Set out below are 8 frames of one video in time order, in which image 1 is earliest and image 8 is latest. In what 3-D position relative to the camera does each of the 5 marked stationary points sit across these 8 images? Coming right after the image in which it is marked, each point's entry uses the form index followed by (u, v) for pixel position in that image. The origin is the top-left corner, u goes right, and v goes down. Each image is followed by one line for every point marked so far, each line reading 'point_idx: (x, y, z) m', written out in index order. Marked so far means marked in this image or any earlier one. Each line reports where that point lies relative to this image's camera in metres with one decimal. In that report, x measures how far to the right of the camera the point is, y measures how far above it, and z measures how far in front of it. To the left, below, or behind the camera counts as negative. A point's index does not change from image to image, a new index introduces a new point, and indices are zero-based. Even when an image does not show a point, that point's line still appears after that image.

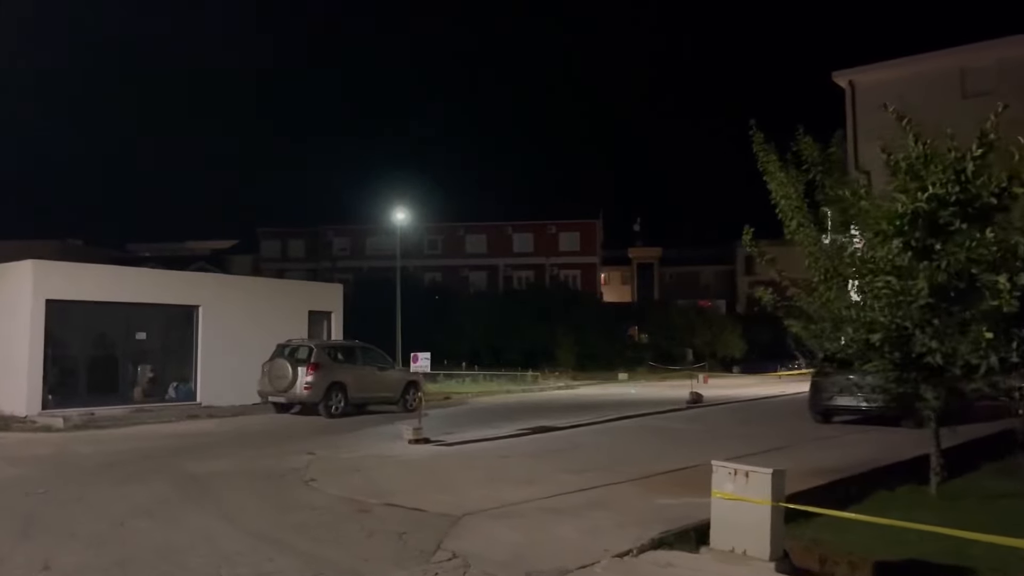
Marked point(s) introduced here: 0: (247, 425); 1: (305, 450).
0: (-5.5, -2.9, +19.5) m
1: (-3.3, -2.6, +15.1) m
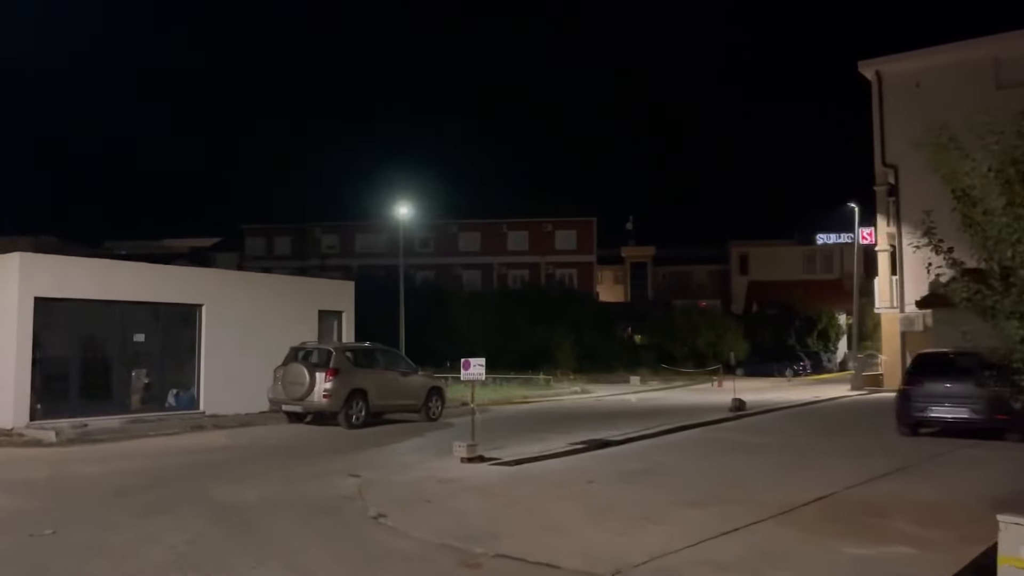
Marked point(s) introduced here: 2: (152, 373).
0: (-4.7, -2.8, +17.5) m
1: (-2.3, -2.6, +13.1) m
2: (-7.8, -1.8, +19.9) m
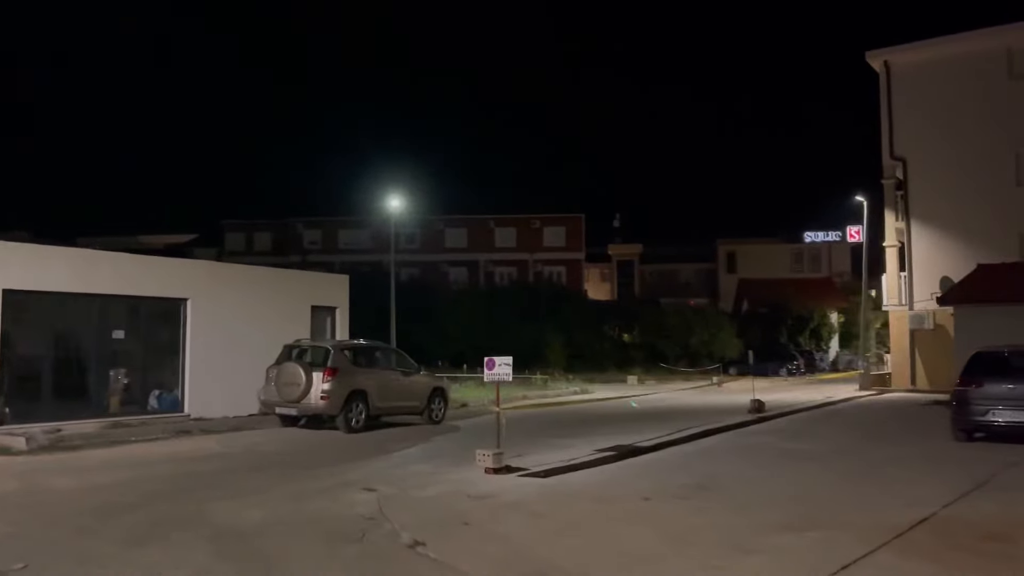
0: (-4.4, -2.7, +16.0) m
1: (-1.9, -2.4, +11.6) m
2: (-7.5, -1.7, +18.3) m
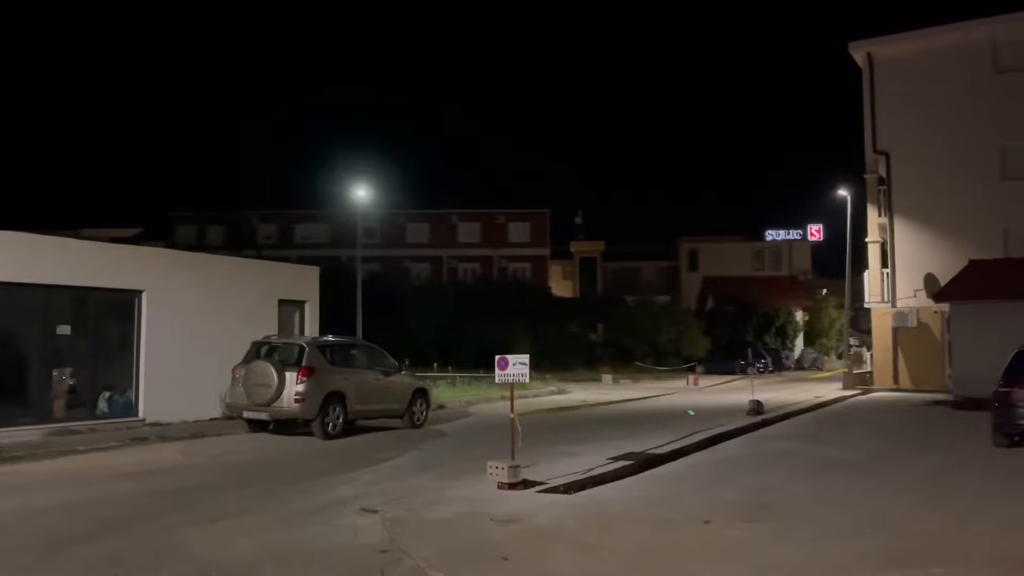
0: (-4.4, -2.5, +14.2) m
1: (-1.7, -2.3, +10.0) m
2: (-7.6, -1.5, +16.3) m
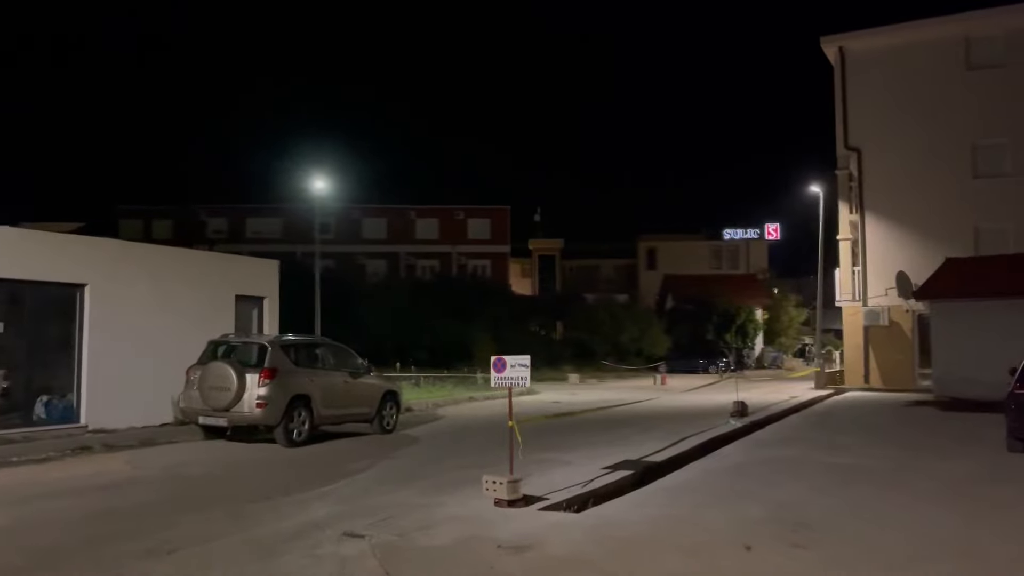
0: (-4.6, -2.4, +12.8) m
1: (-1.7, -2.2, +8.7) m
2: (-7.9, -1.4, +14.7) m
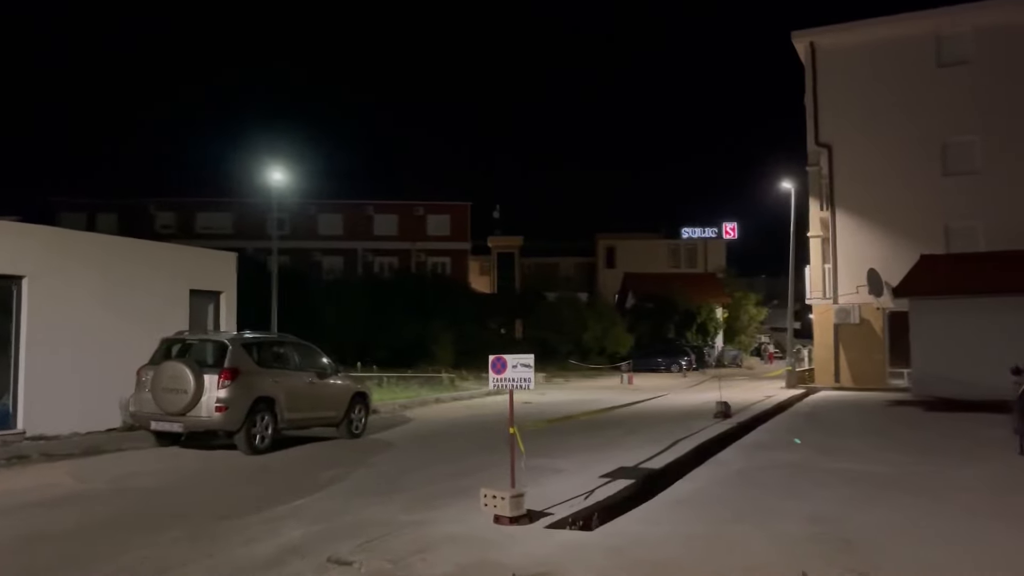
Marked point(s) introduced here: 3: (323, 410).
0: (-4.7, -2.3, +11.5) m
1: (-1.6, -2.1, +7.6) m
2: (-8.2, -1.3, +13.3) m
3: (-3.1, -2.0, +15.1) m
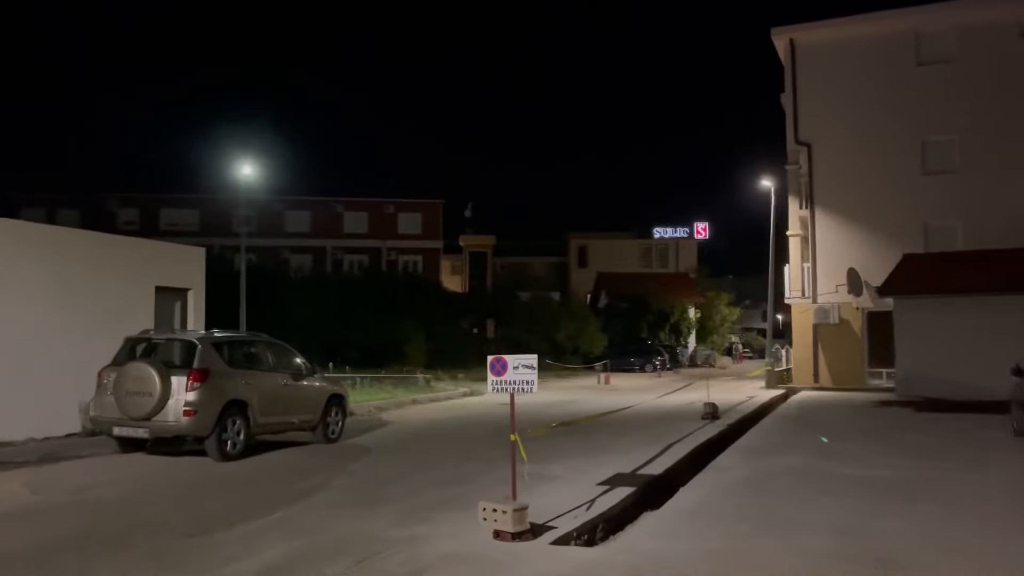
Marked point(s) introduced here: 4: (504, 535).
0: (-4.8, -2.3, +10.6) m
1: (-1.6, -2.1, +6.8) m
2: (-8.3, -1.2, +12.3) m
3: (-3.3, -1.9, +14.3) m
4: (-0.1, -2.0, +7.5) m
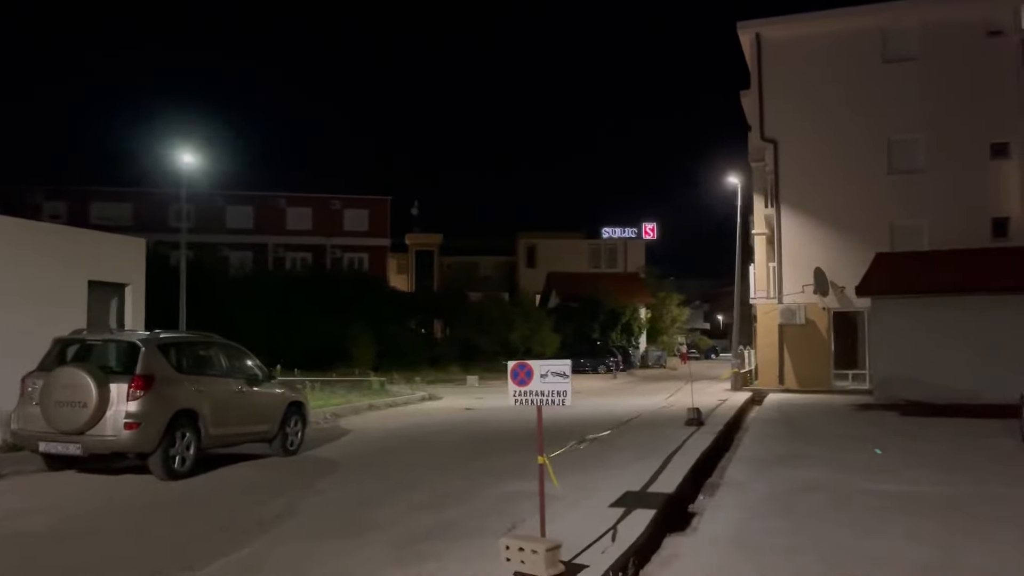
0: (-4.8, -2.2, +9.0) m
1: (-1.3, -2.0, +5.4) m
2: (-8.4, -1.1, +10.4) m
3: (-3.6, -1.9, +12.7) m
4: (+0.1, -1.9, +6.2) m
